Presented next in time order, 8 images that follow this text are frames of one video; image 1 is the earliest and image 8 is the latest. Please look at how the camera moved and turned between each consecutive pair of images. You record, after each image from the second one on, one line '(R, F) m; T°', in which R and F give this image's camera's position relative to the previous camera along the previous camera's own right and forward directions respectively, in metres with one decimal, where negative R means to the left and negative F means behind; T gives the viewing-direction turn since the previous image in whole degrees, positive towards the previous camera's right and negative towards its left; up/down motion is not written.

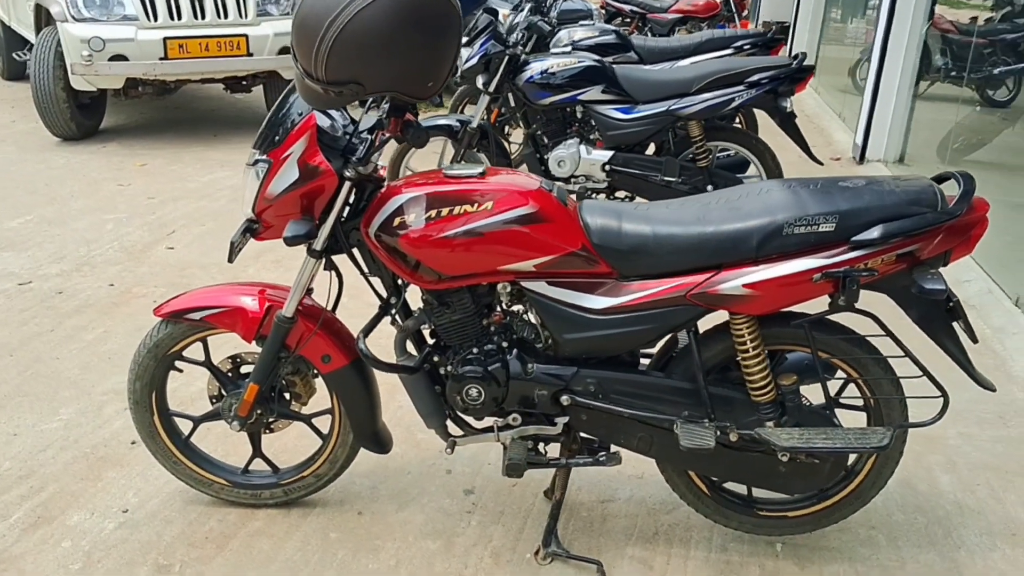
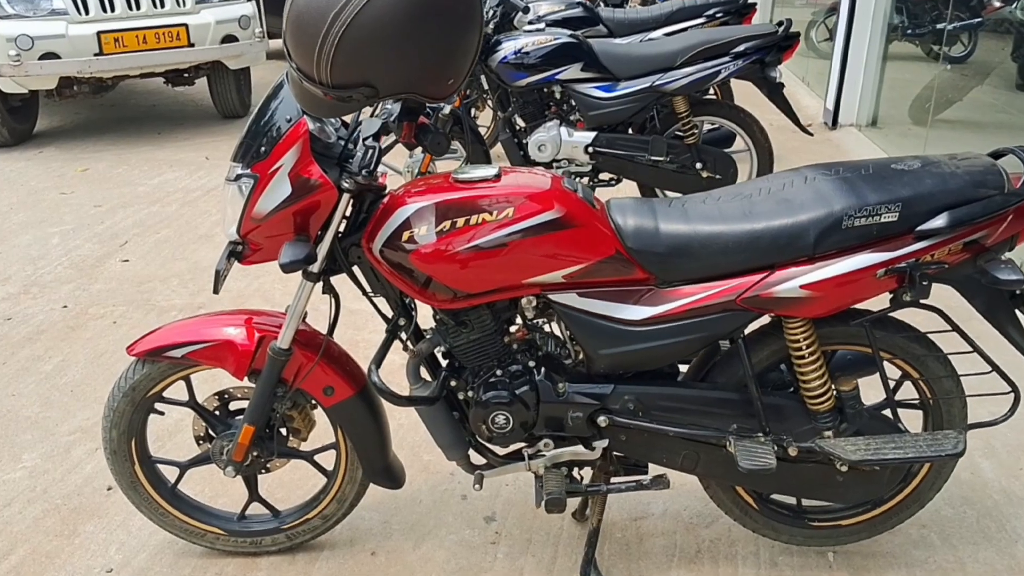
(-0.2, +0.2) m; +3°
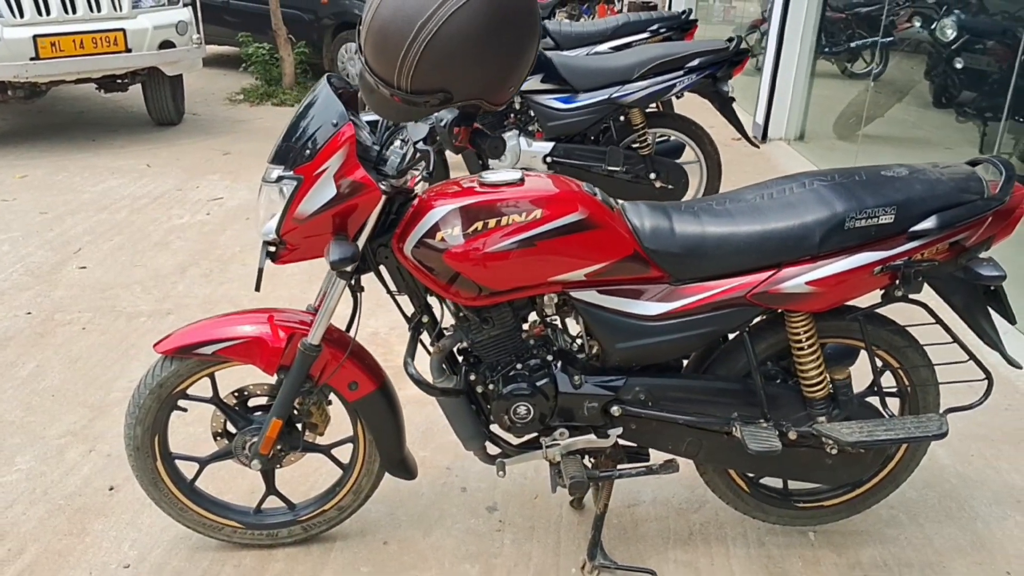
(-0.2, -0.1) m; +5°
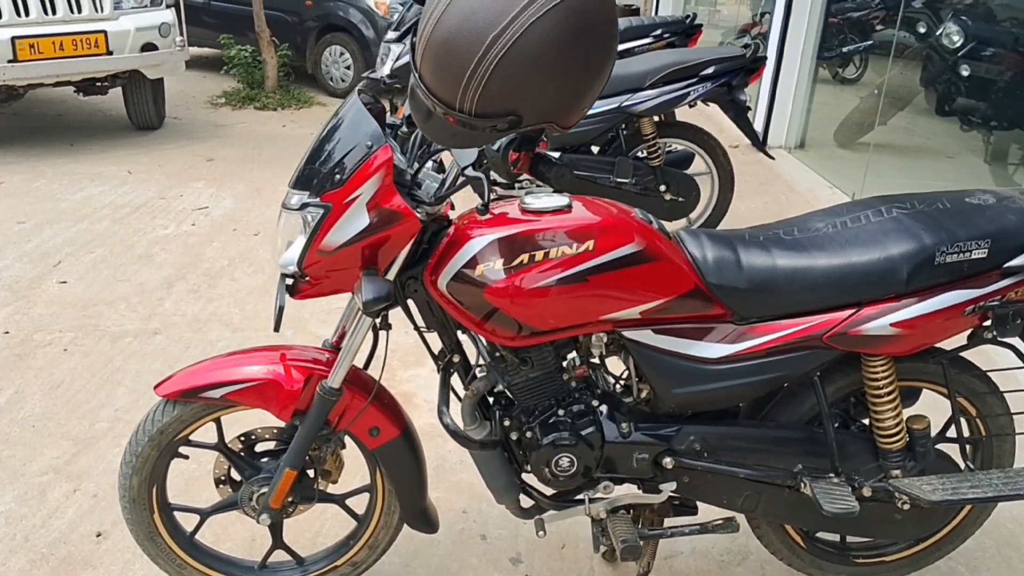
(-0.1, +0.2) m; +1°
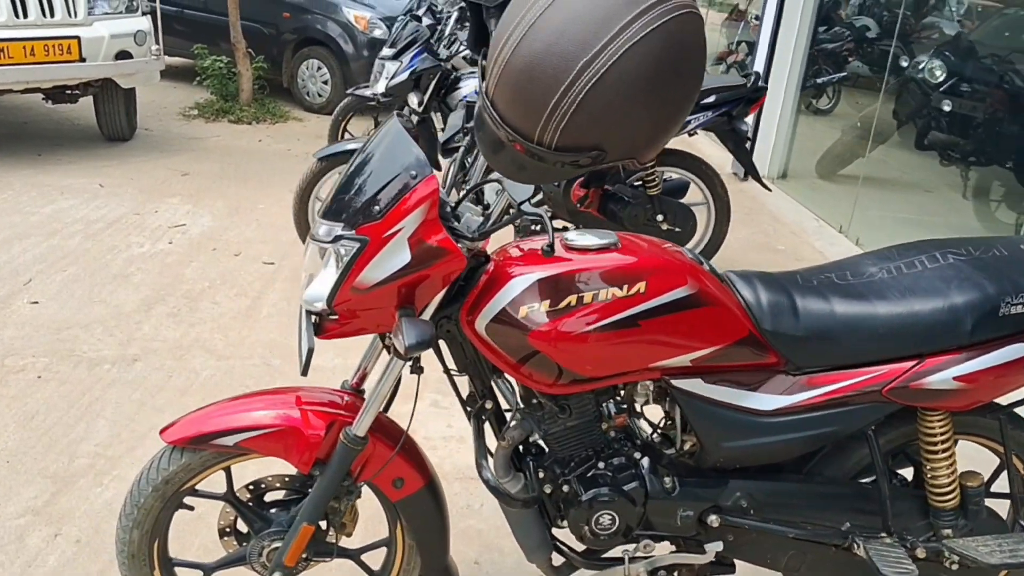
(-0.2, +0.1) m; +2°
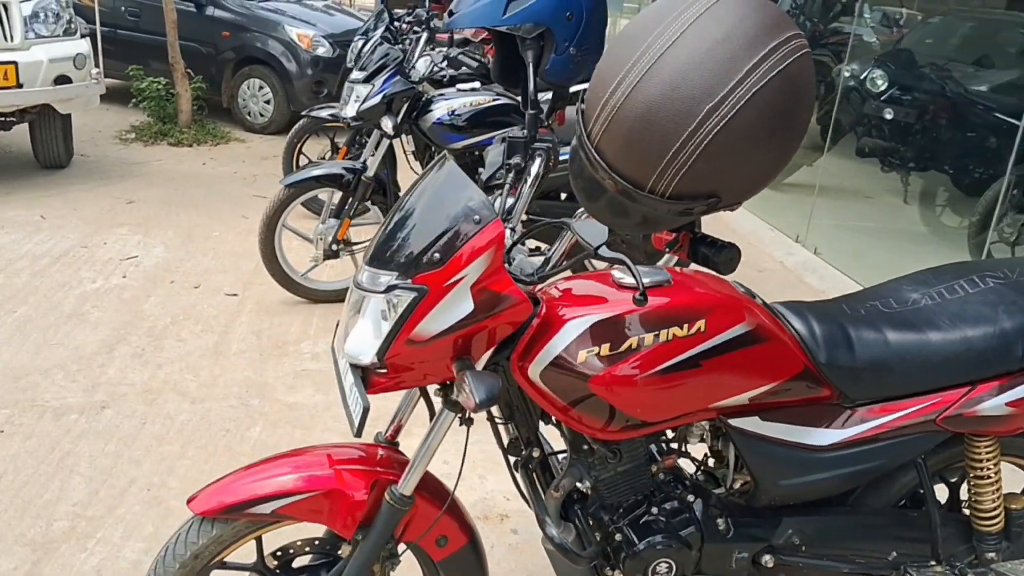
(-0.2, +0.1) m; +4°
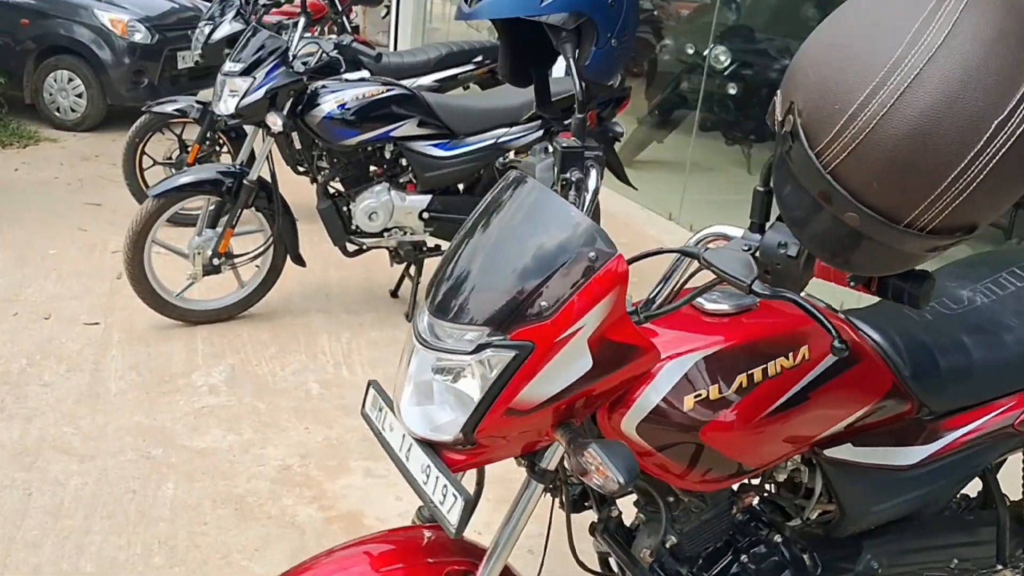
(-0.4, +0.3) m; +11°
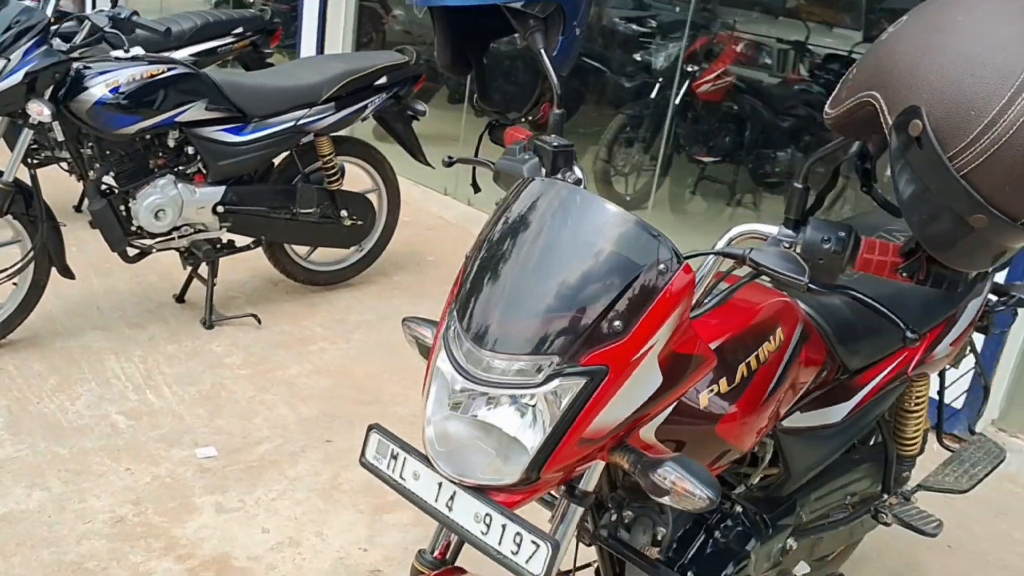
(-0.4, +0.3) m; +17°
